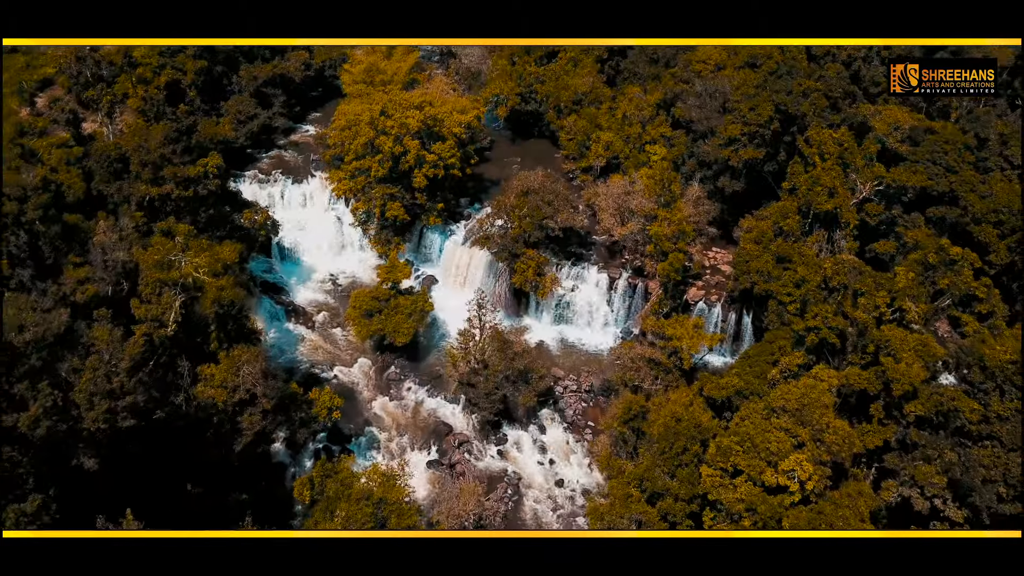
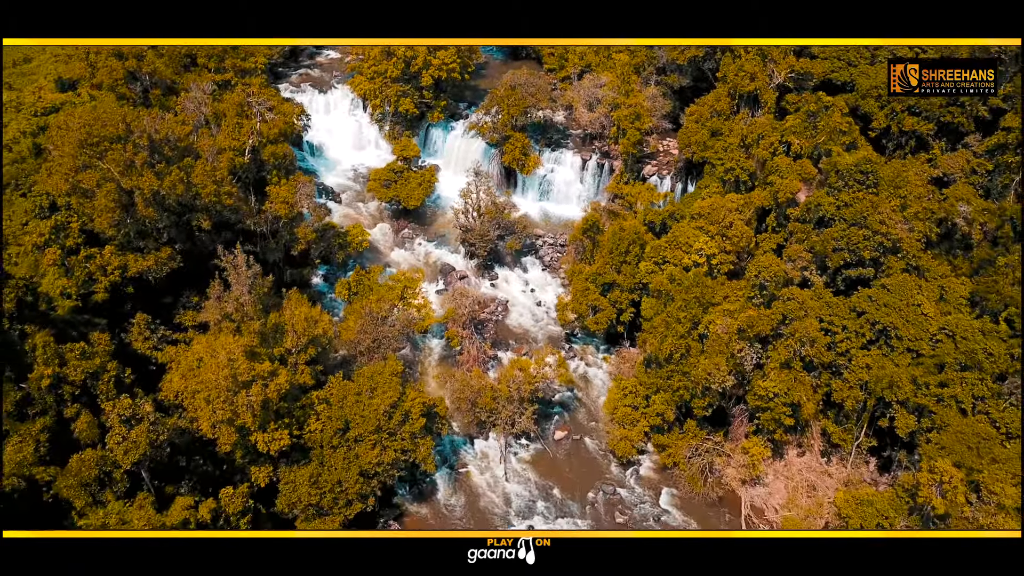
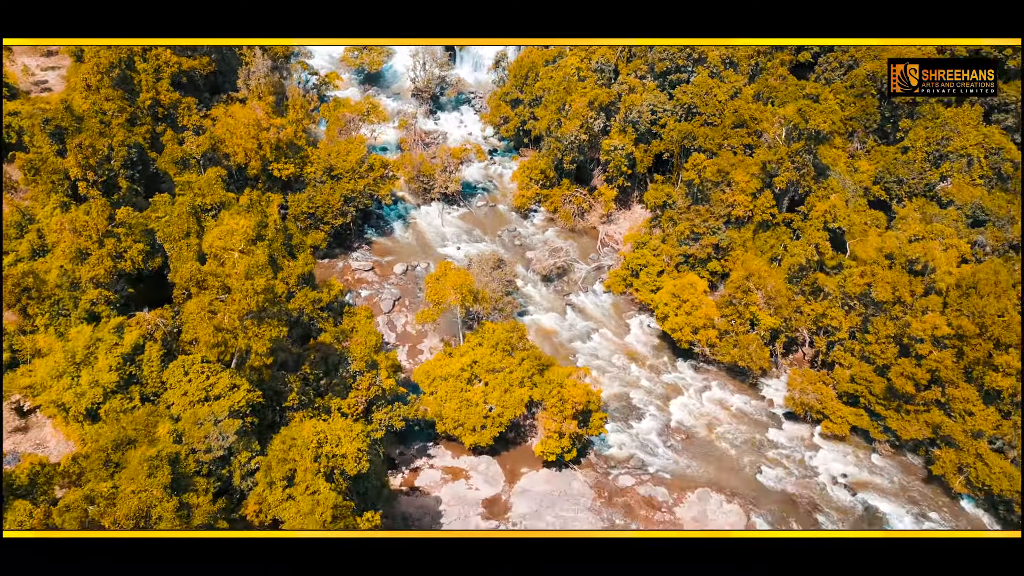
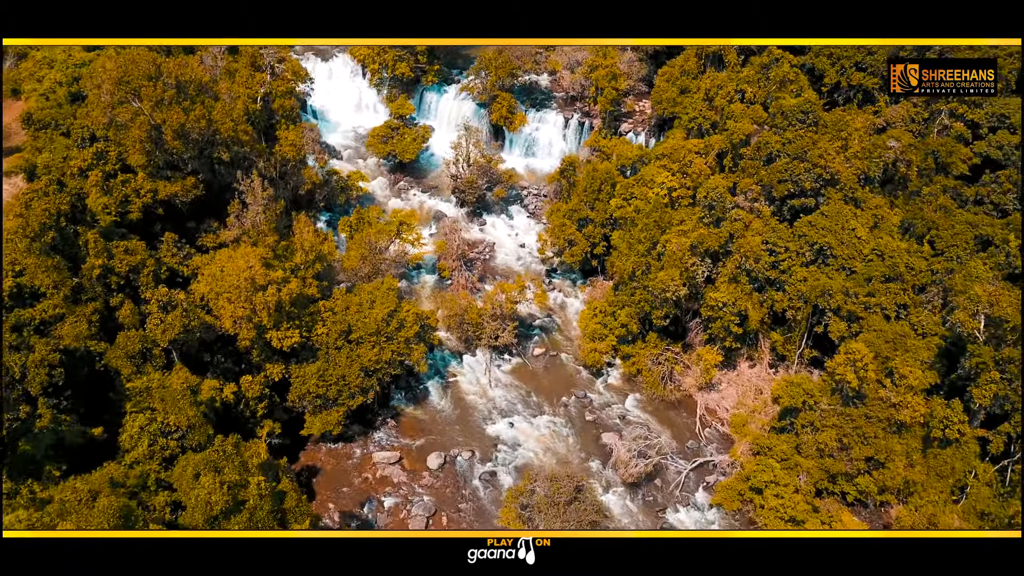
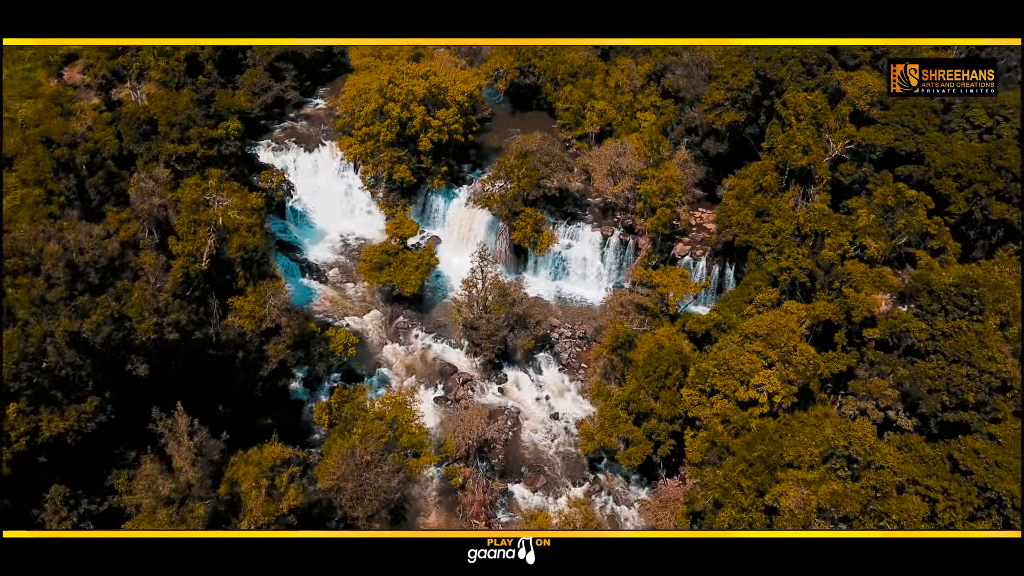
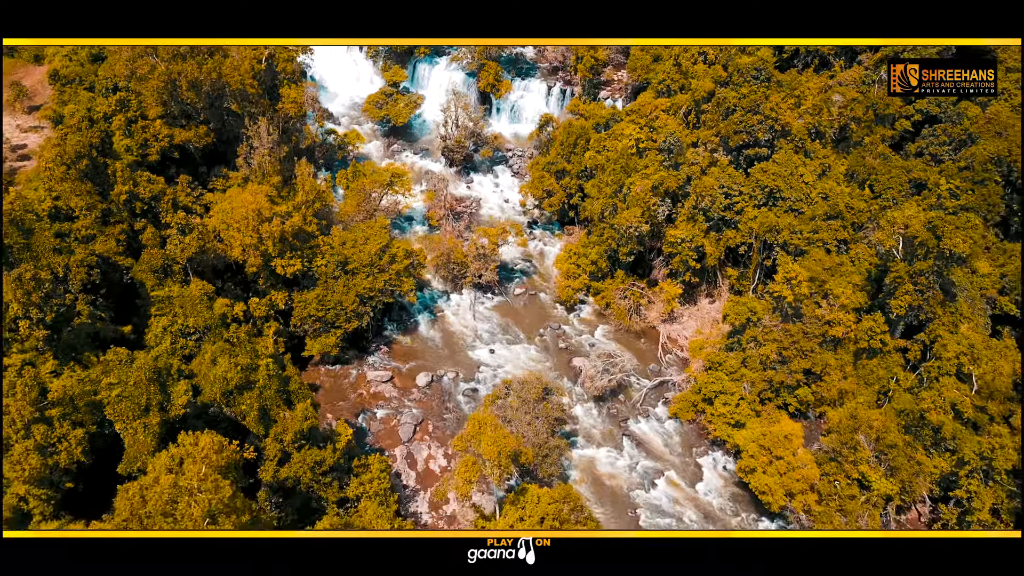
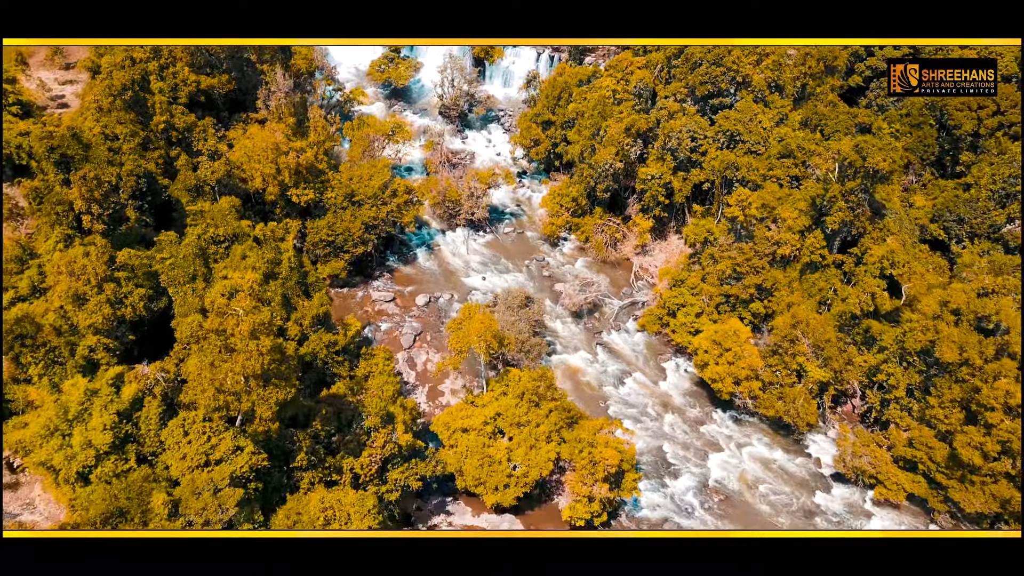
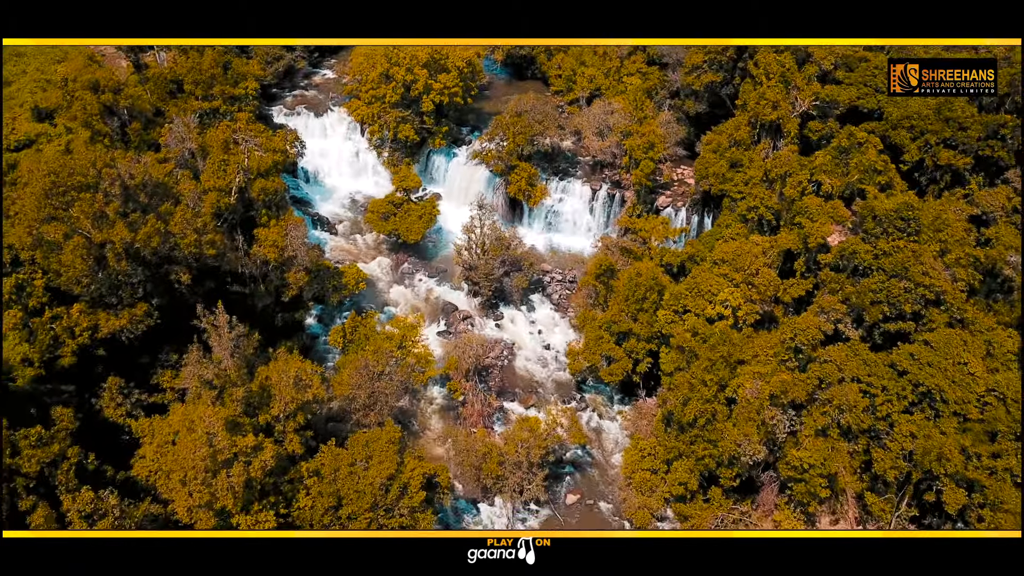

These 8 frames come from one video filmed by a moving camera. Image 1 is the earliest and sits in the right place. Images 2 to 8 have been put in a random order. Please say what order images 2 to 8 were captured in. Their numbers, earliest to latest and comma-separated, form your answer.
5, 8, 2, 4, 6, 7, 3
